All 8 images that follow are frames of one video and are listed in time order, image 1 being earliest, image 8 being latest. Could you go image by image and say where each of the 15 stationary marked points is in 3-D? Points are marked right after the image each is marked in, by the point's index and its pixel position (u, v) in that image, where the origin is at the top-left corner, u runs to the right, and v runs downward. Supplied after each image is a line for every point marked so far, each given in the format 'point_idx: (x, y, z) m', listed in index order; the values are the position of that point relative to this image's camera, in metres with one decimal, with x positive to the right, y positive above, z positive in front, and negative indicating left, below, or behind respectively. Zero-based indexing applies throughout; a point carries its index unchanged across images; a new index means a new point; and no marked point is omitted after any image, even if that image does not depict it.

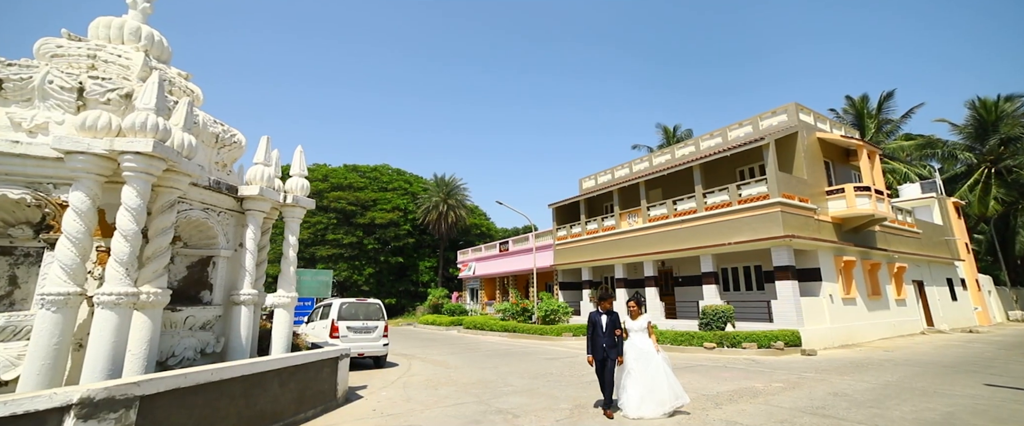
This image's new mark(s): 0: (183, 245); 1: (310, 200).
0: (-4.6, -0.4, +6.3) m
1: (-3.3, +0.2, +7.3) m
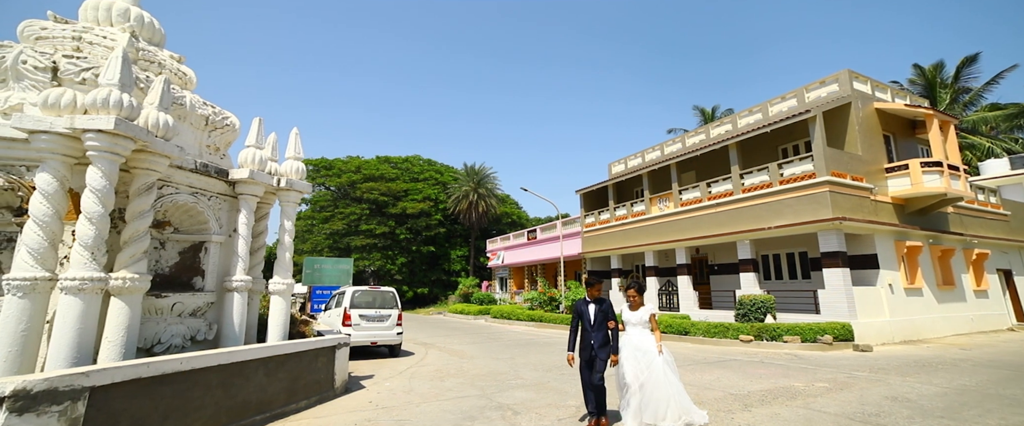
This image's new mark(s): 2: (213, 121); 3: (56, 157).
0: (-4.6, -0.2, +6.2) m
1: (-3.2, +0.5, +7.0) m
2: (-4.3, +1.3, +6.5) m
3: (-4.7, +0.6, +4.8) m
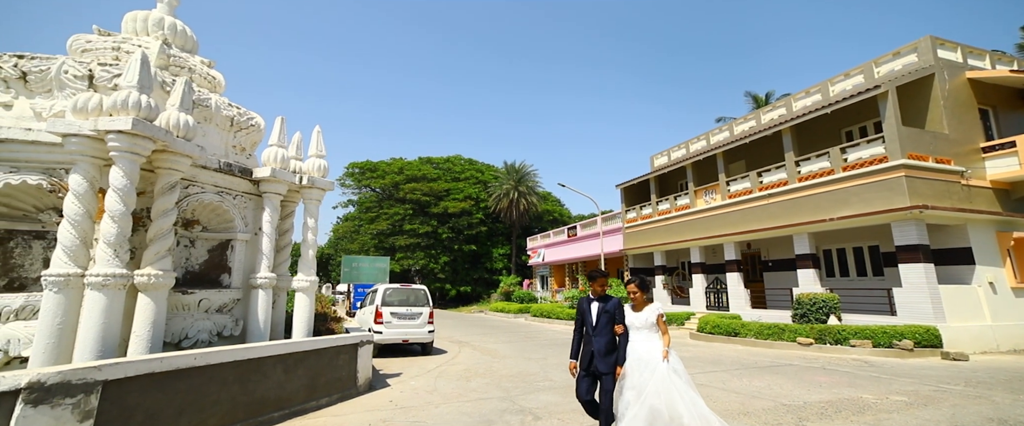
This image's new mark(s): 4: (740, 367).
0: (-4.3, -0.2, +6.4) m
1: (-2.9, +0.5, +7.0) m
2: (-4.0, +1.3, +6.6) m
3: (-4.6, +0.6, +5.0) m
4: (+4.9, -3.3, +9.7) m
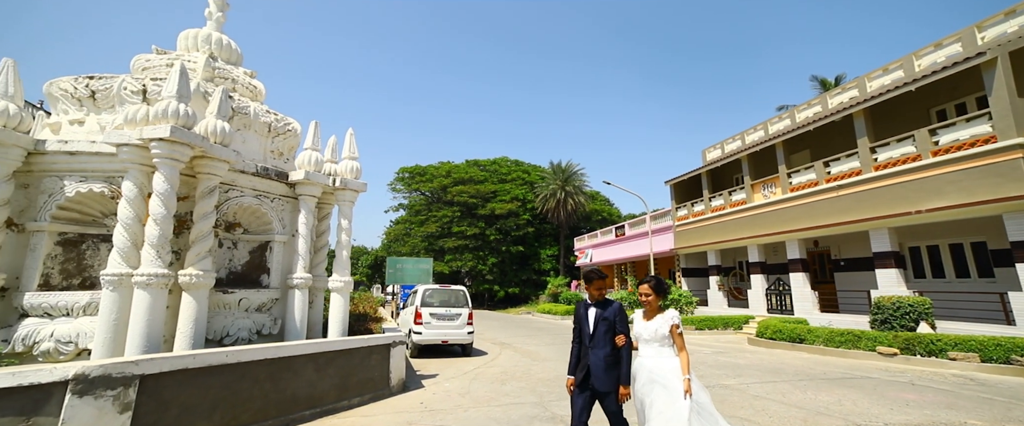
0: (-3.9, -0.3, +6.7) m
1: (-2.4, +0.5, +7.2) m
2: (-3.6, +1.3, +6.9) m
3: (-4.4, +0.5, +5.4) m
4: (+5.7, -3.2, +8.8) m
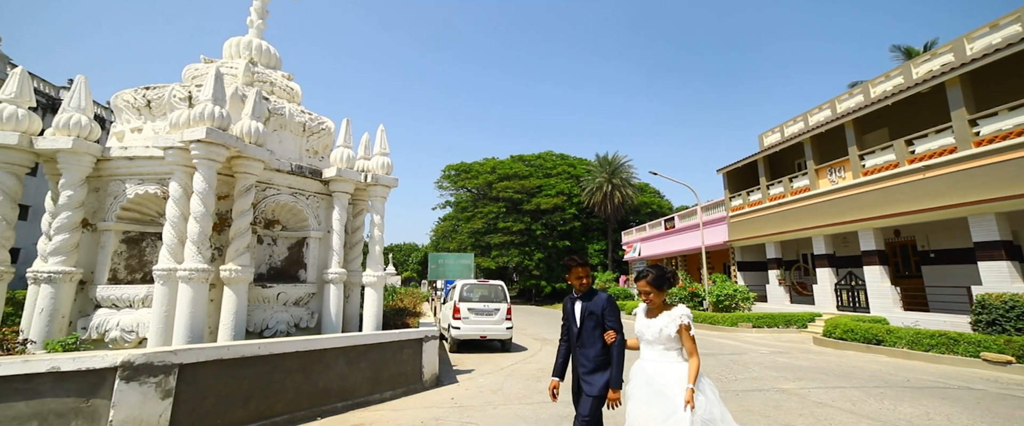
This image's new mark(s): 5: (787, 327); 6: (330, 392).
0: (-3.5, -0.2, +6.9) m
1: (-1.9, +0.6, +7.2) m
2: (-3.1, +1.3, +7.1) m
3: (-4.1, +0.6, +5.7) m
4: (+6.4, -2.9, +7.9) m
5: (+8.8, -3.7, +14.6) m
6: (-2.3, -2.2, +5.7) m
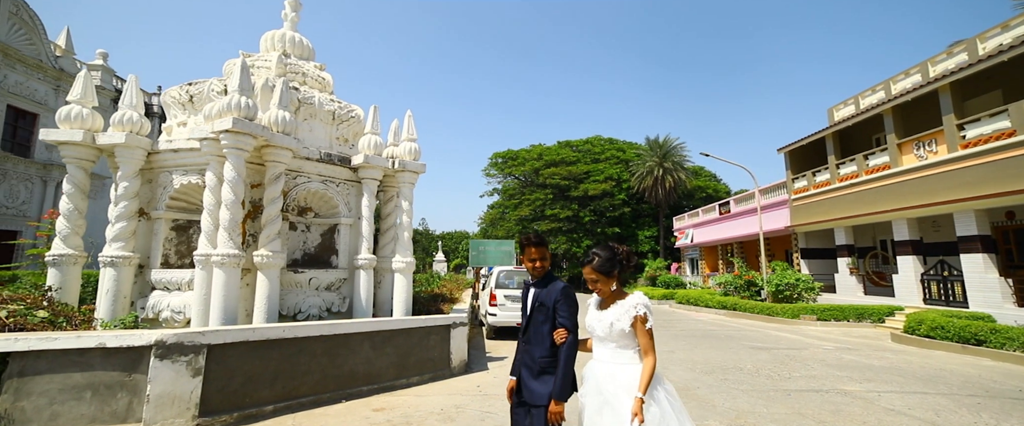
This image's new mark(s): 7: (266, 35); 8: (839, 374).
0: (-3.1, 0.0, +7.1) m
1: (-1.5, +0.8, +7.2) m
2: (-2.7, +1.5, +7.2) m
3: (-3.9, +0.7, +5.9) m
4: (+6.9, -2.6, +6.9) m
5: (+10.2, -3.1, +13.3) m
6: (-2.0, -2.1, +5.8) m
7: (-4.2, +3.0, +7.8) m
8: (+5.8, -2.8, +8.1) m
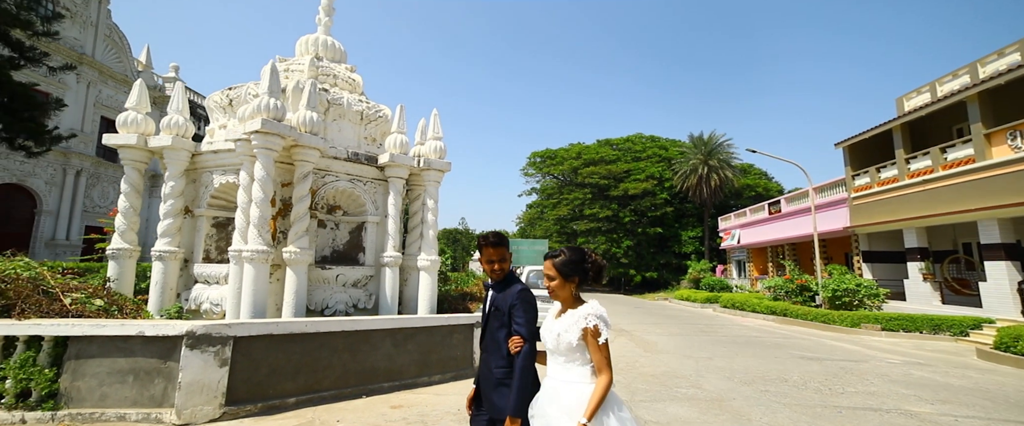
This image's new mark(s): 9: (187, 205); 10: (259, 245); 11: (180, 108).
0: (-2.7, 0.0, +7.2) m
1: (-1.1, +0.8, +7.2) m
2: (-2.3, +1.6, +7.3) m
3: (-3.6, +0.8, +6.2) m
4: (+7.2, -2.6, +6.1) m
5: (+11.1, -3.1, +12.1) m
6: (-1.7, -2.0, +5.8) m
7: (-3.7, +3.1, +8.0) m
8: (+6.3, -2.8, +7.3) m
9: (-5.3, +0.1, +7.4) m
10: (-3.2, -0.4, +5.8) m
11: (-5.3, +1.7, +7.3) m
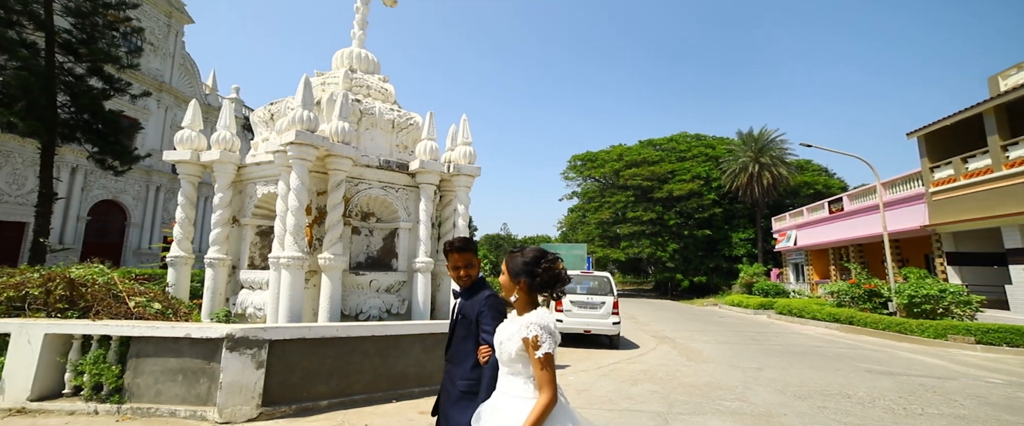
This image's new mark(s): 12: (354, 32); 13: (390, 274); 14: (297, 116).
0: (-2.2, -0.1, +7.4) m
1: (-0.6, +0.7, +7.2) m
2: (-1.8, +1.5, +7.4) m
3: (-3.2, +0.6, +6.4) m
4: (+7.6, -2.5, +5.2) m
5: (+12.1, -3.0, +10.8) m
6: (-1.3, -2.1, +5.9) m
7: (-3.2, +2.9, +8.3) m
8: (+6.8, -2.8, +6.5) m
9: (-4.8, 0.0, +7.8) m
10: (-2.9, -0.5, +6.1) m
11: (-4.8, +1.5, +7.7) m
12: (-2.9, +3.4, +8.5) m
13: (-1.9, -0.9, +7.0) m
14: (-2.9, +1.3, +6.1) m
